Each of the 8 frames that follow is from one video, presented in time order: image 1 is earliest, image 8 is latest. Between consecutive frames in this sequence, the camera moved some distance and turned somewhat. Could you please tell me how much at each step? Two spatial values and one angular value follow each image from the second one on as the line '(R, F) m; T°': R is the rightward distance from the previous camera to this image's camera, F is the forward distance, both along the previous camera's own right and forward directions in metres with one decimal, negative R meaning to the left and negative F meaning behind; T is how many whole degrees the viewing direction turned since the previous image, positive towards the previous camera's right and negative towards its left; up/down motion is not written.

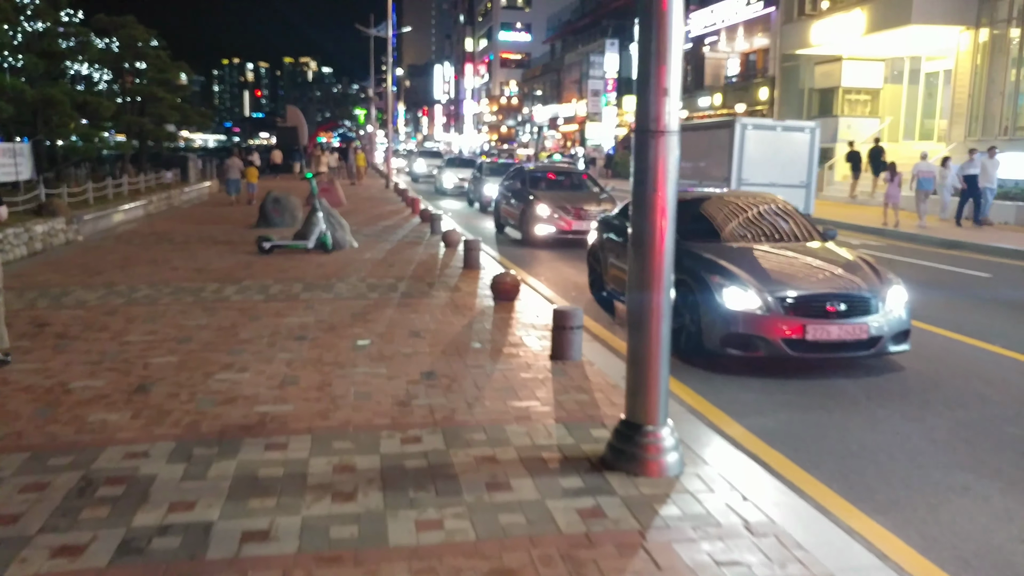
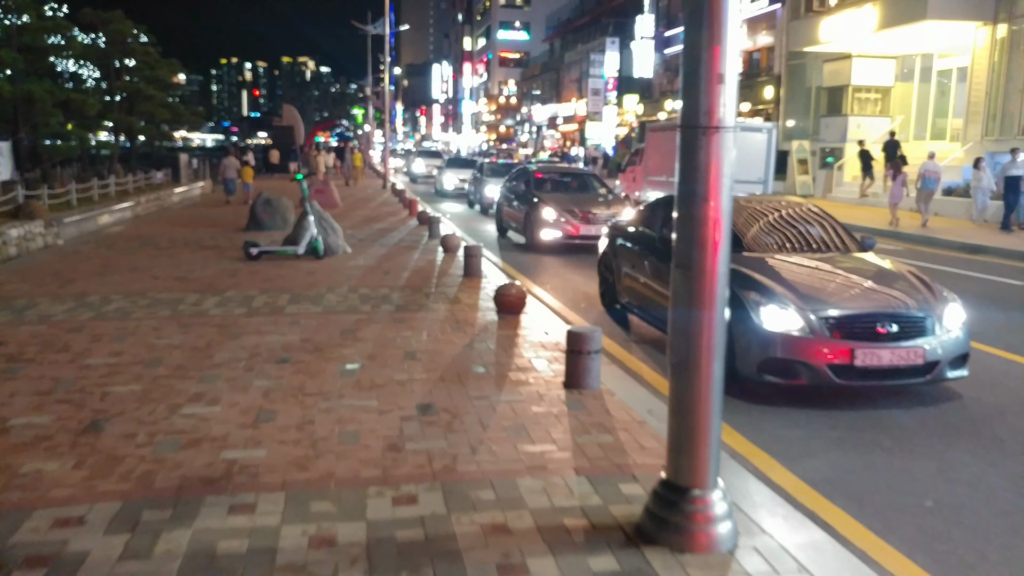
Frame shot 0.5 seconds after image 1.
(-0.1, +0.9) m; 0°
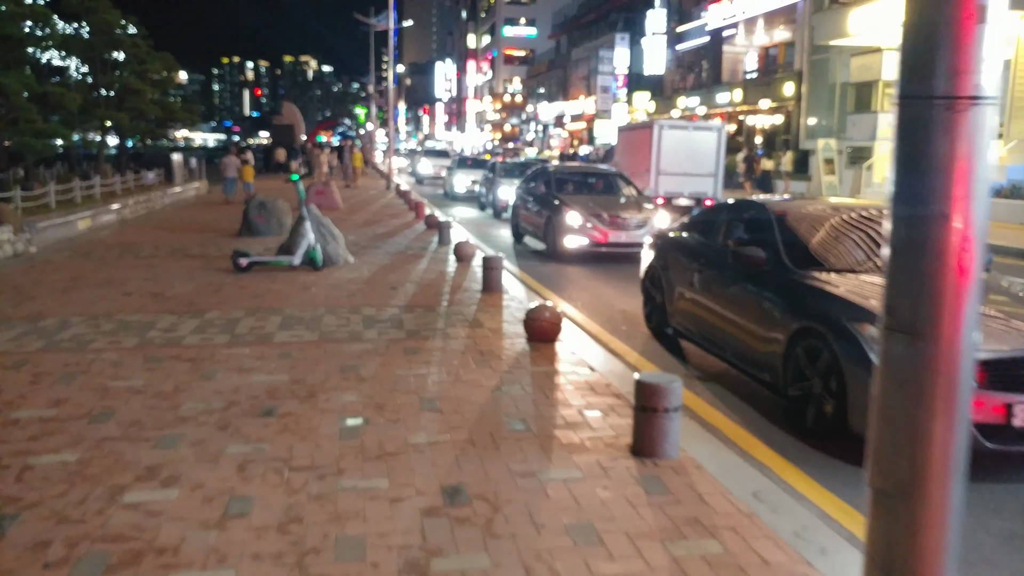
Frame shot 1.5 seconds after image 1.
(-0.2, +1.6) m; 0°
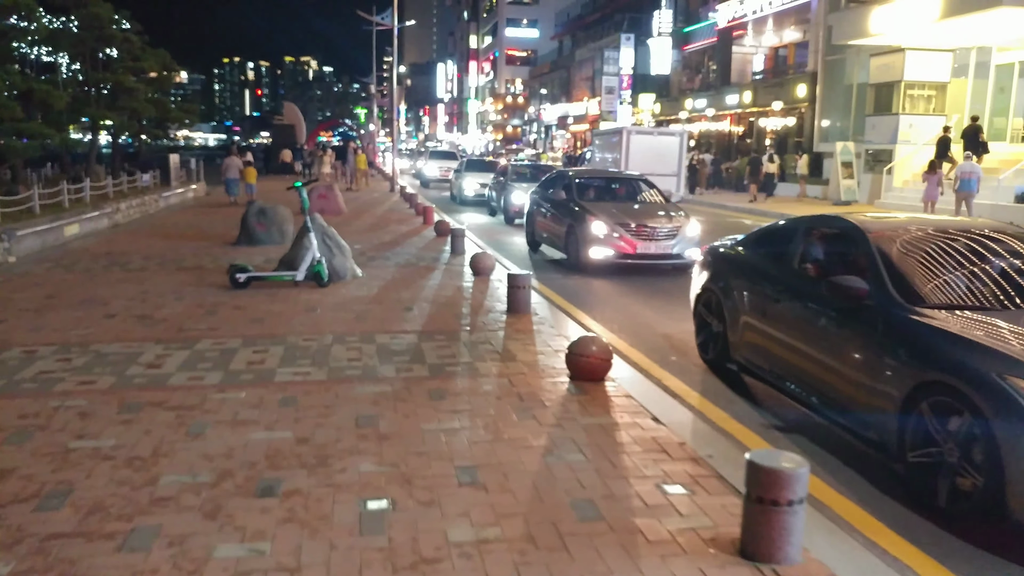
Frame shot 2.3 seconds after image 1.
(-0.3, +1.2) m; 0°
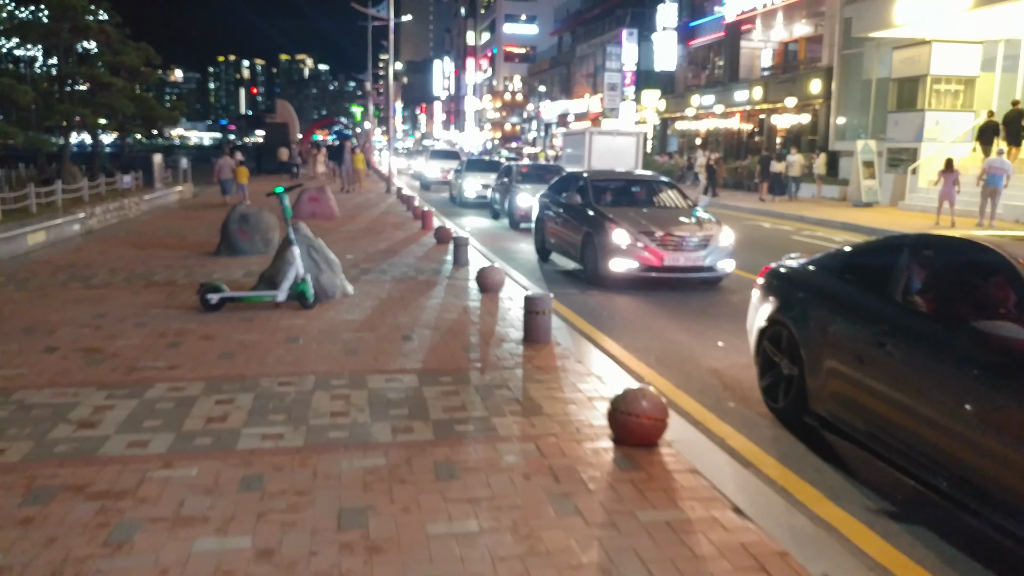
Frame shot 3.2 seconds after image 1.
(-0.1, +1.5) m; 0°
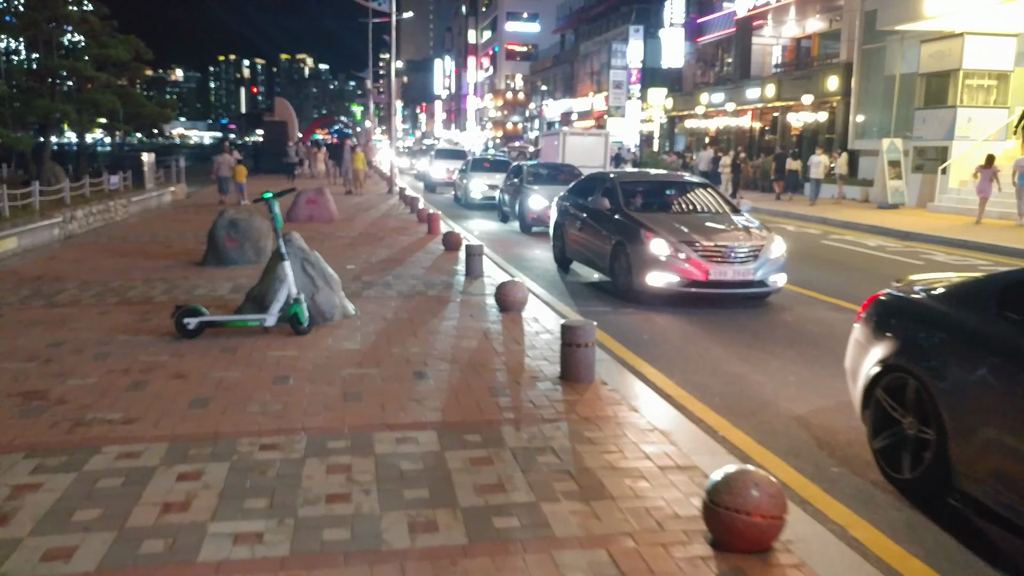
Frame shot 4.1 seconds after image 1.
(-0.2, +1.5) m; 0°
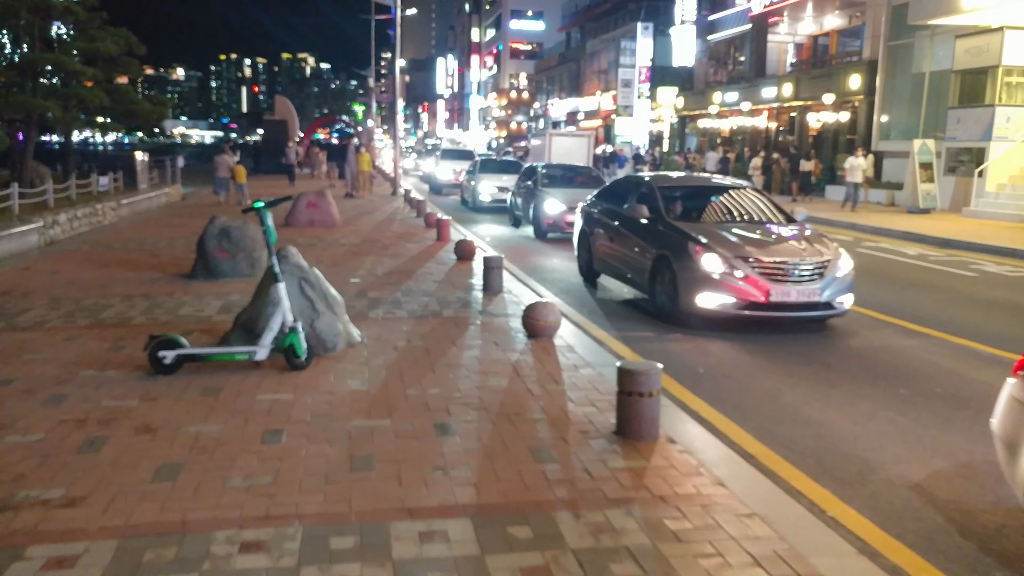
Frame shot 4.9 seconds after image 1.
(-0.2, +1.3) m; 0°
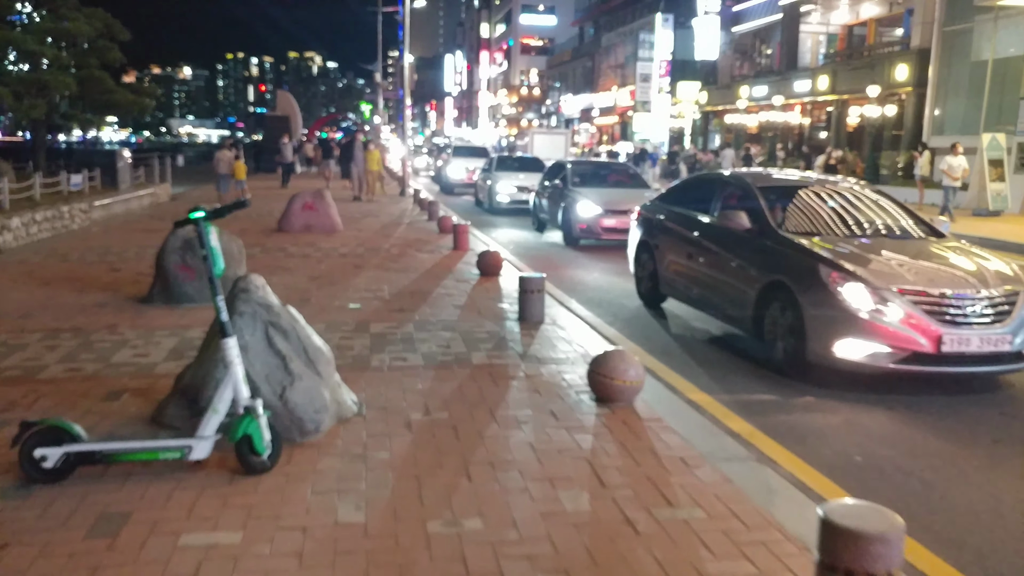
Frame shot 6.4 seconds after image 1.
(-0.3, +2.6) m; 0°
